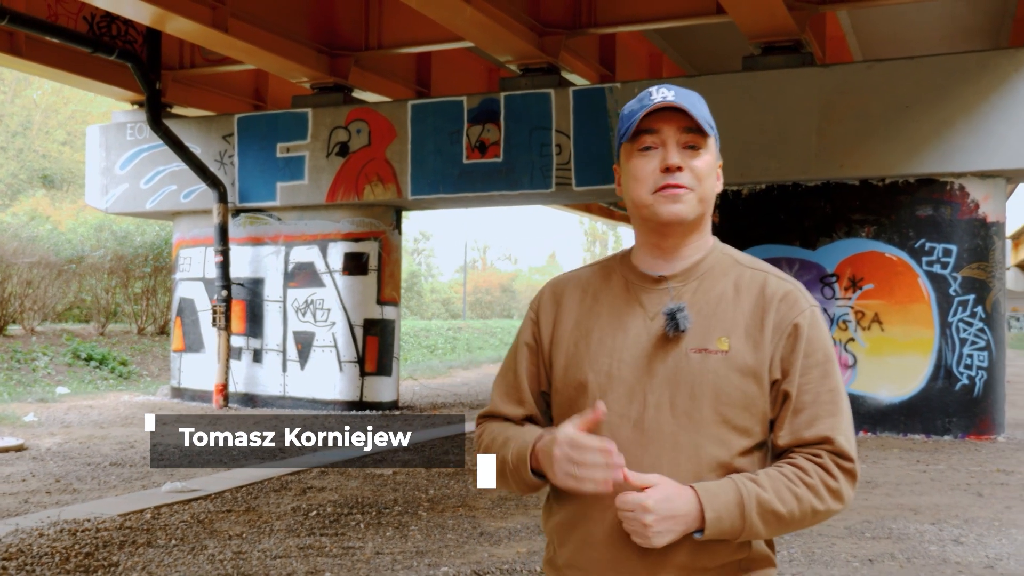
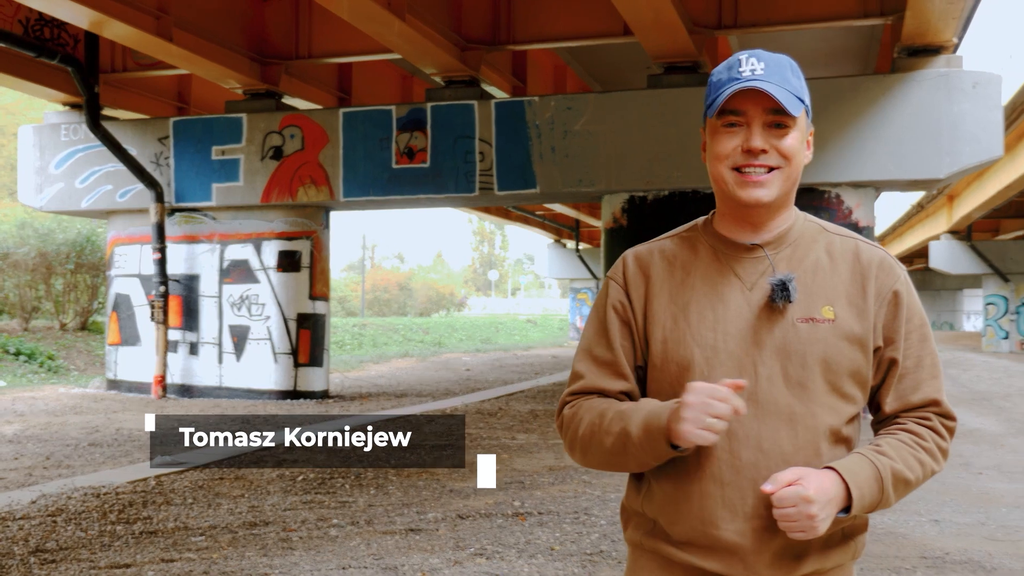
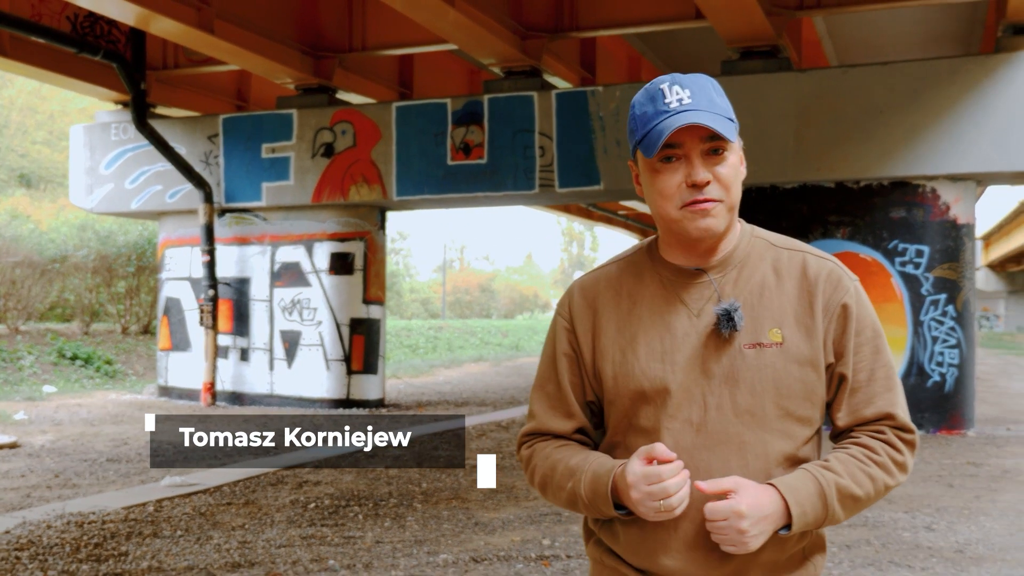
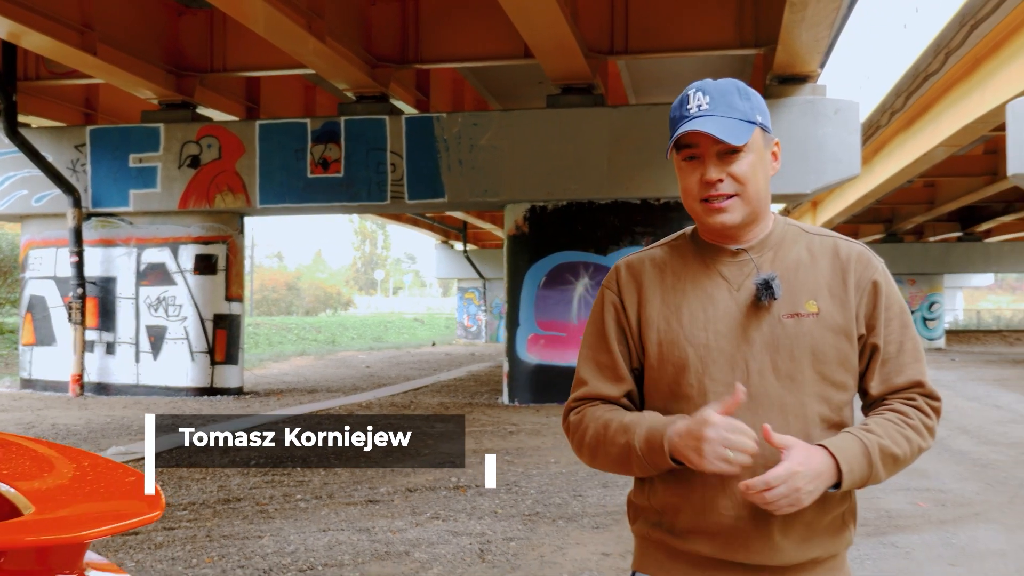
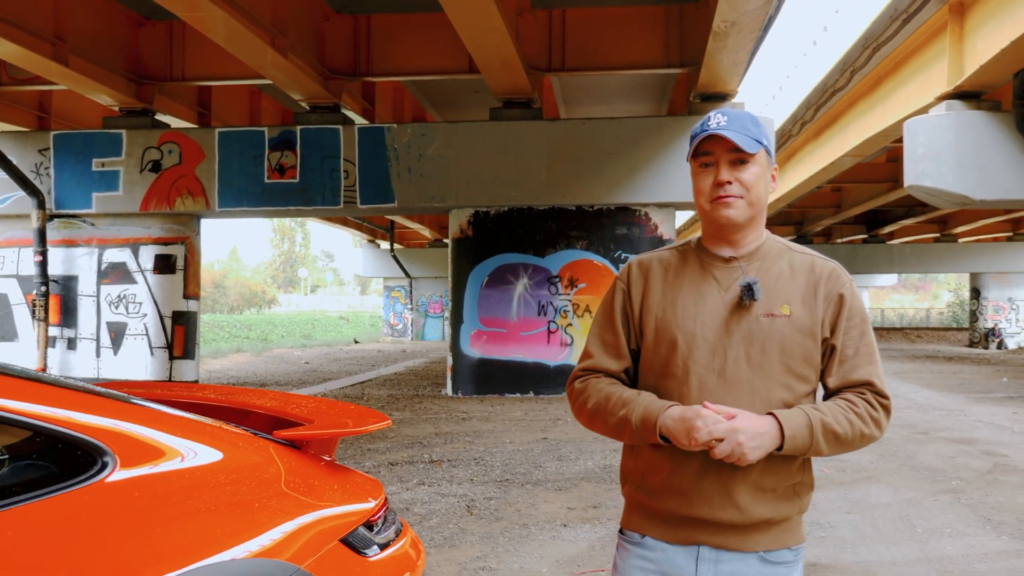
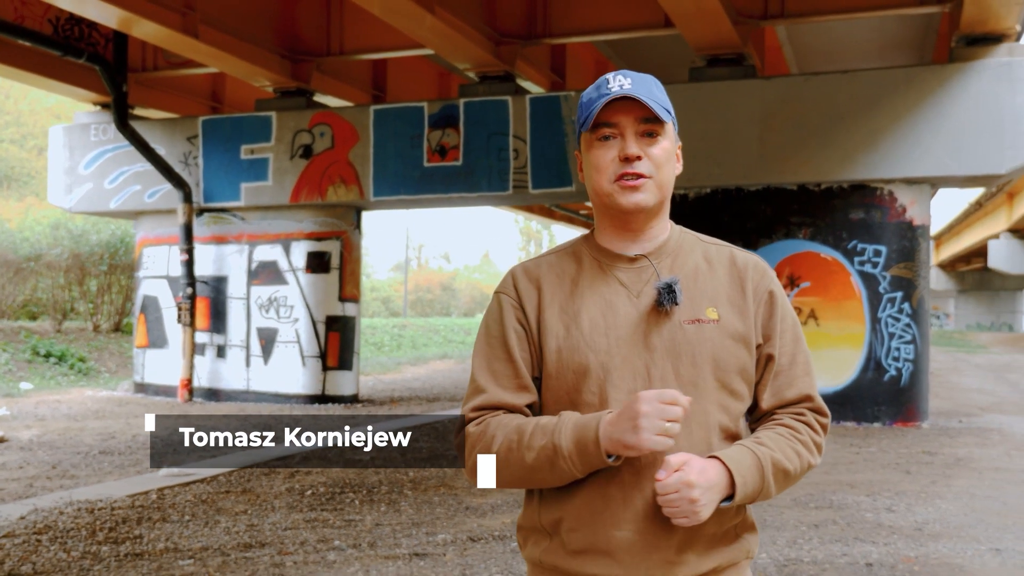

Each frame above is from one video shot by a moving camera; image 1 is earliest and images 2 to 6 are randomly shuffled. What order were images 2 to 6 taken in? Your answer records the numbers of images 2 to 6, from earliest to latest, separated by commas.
3, 6, 2, 4, 5
